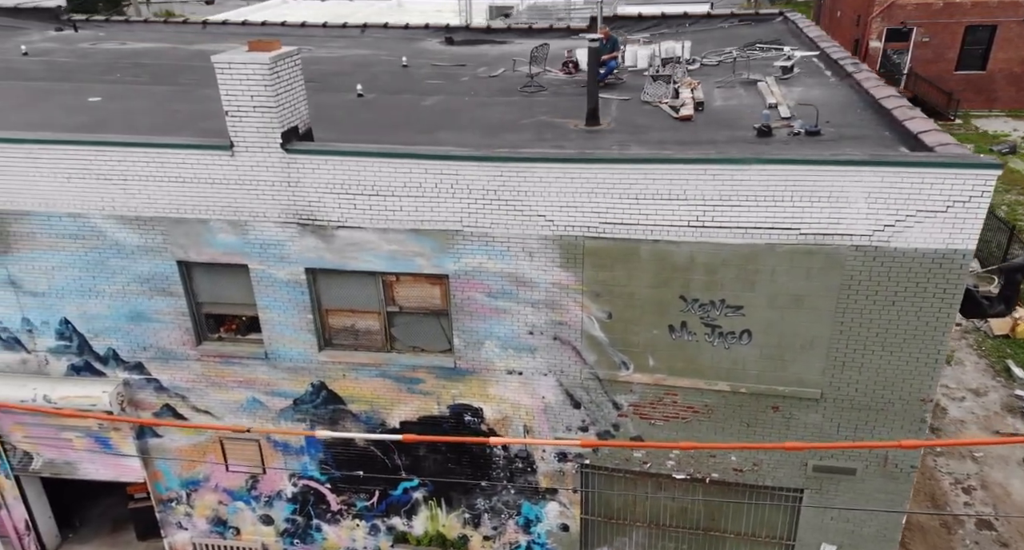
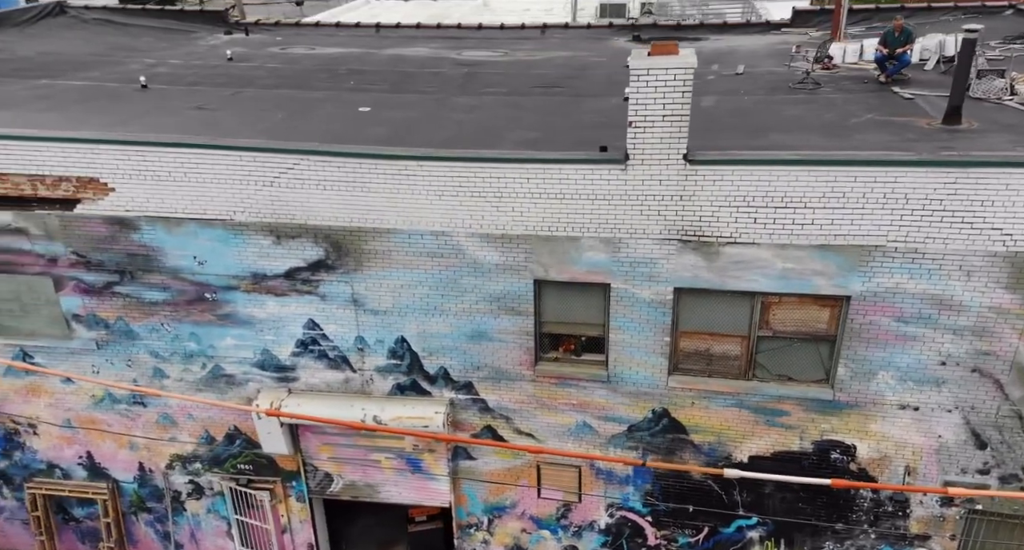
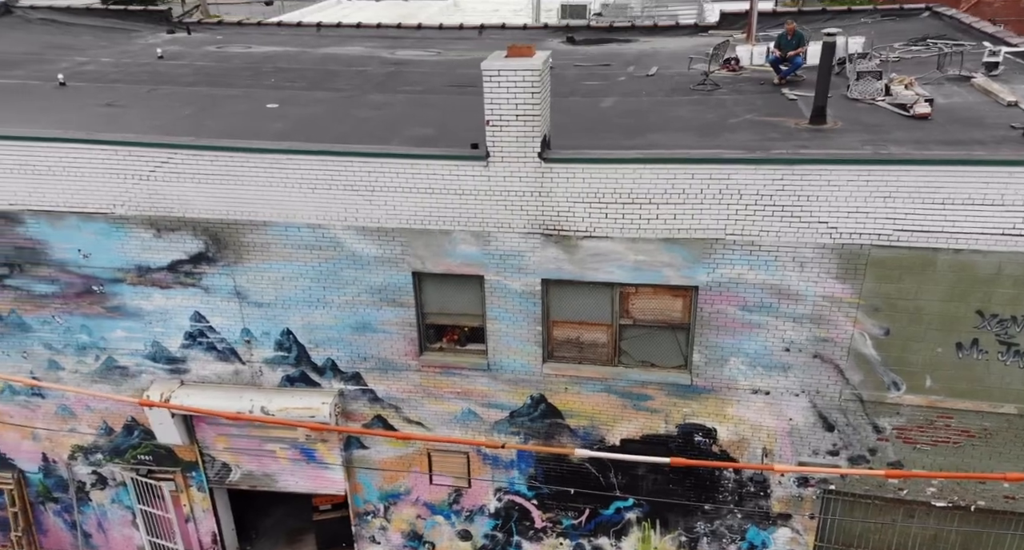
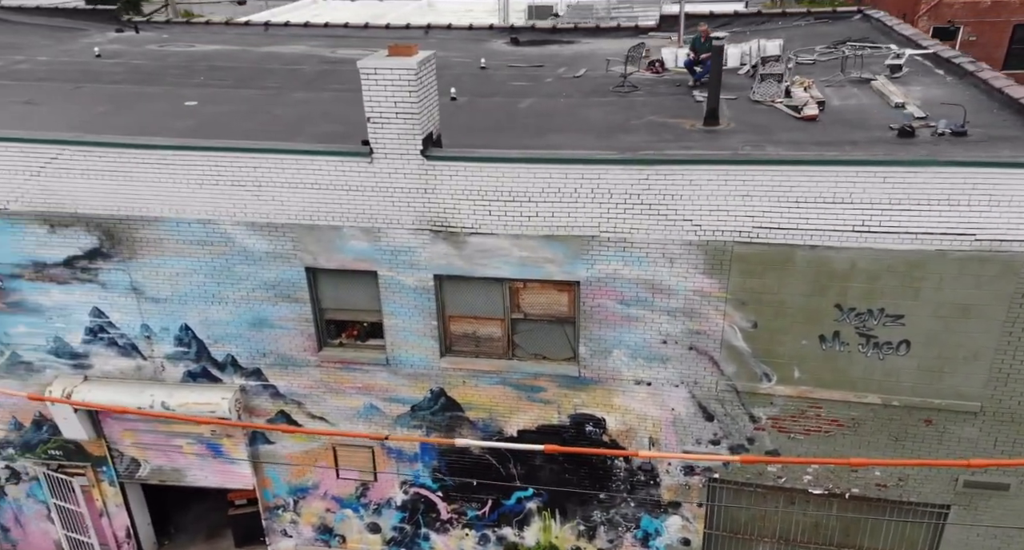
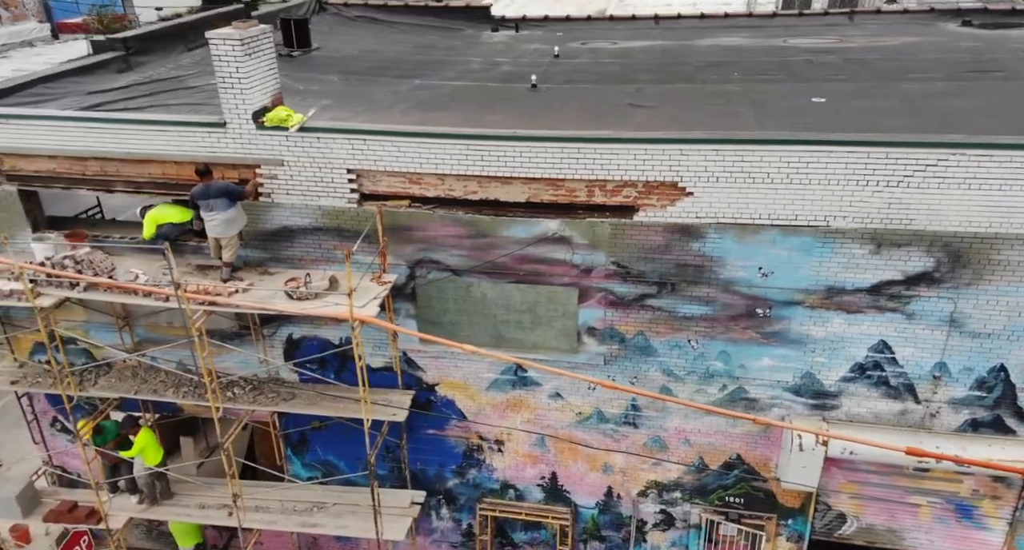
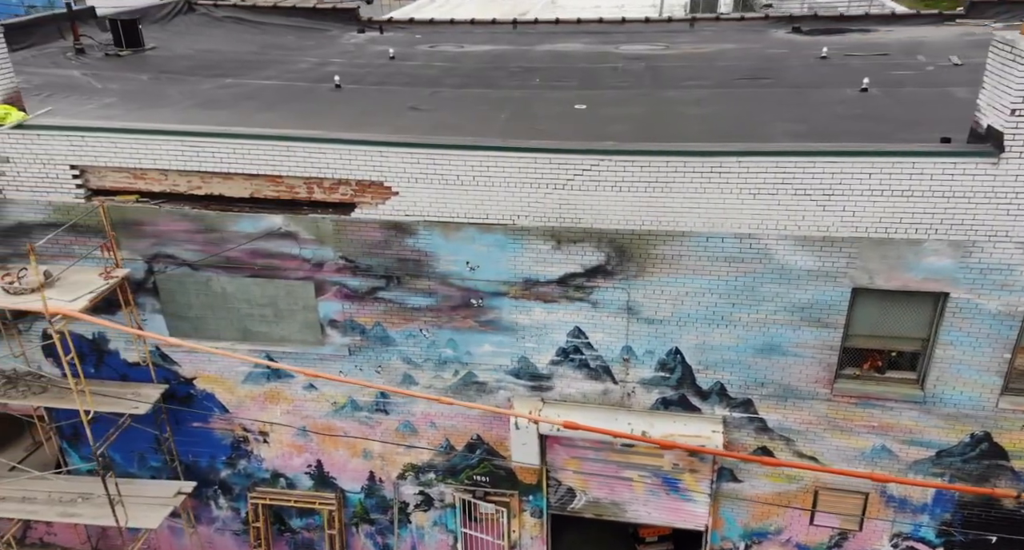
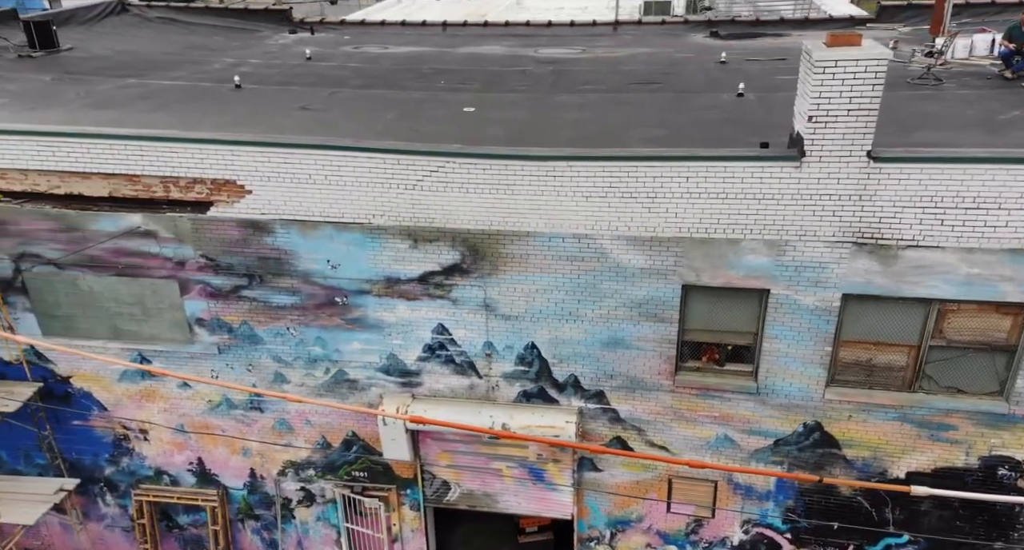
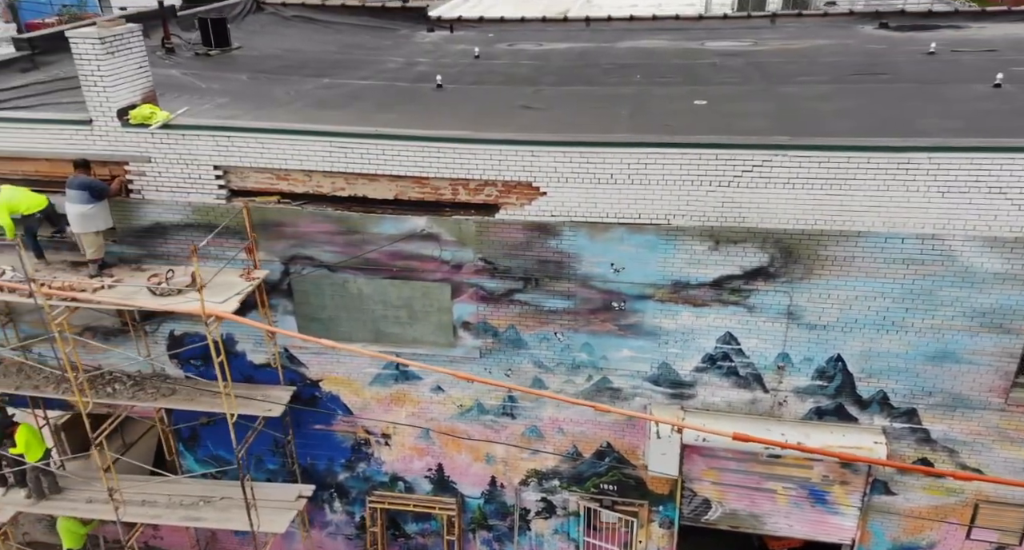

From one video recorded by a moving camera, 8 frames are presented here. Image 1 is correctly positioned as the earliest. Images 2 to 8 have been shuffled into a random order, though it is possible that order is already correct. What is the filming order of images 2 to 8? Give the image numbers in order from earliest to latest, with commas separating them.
4, 3, 2, 7, 6, 8, 5
